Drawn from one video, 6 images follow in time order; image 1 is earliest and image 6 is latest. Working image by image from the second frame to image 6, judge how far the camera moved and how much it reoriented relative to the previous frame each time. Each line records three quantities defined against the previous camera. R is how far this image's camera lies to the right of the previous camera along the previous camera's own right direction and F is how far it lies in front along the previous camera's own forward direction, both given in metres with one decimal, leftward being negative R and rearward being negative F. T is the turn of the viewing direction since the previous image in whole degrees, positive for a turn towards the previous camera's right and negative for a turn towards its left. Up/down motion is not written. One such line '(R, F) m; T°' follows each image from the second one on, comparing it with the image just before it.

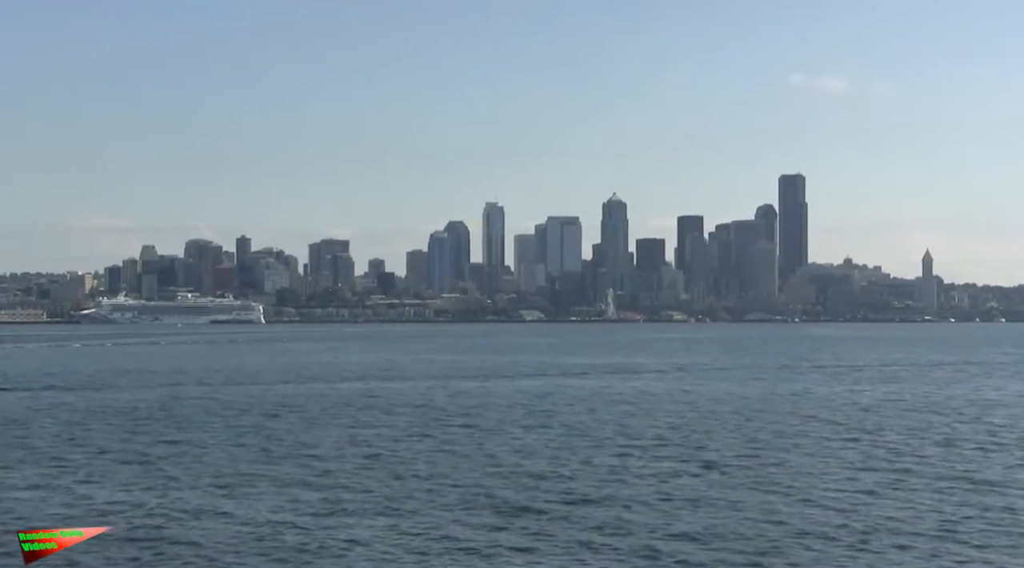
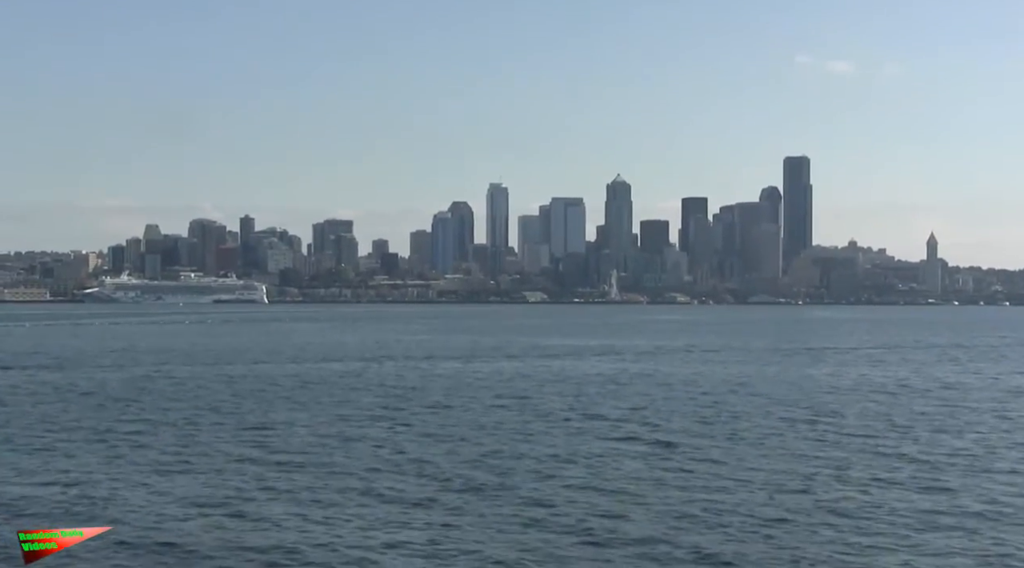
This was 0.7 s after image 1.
(+0.7, +3.0) m; 0°
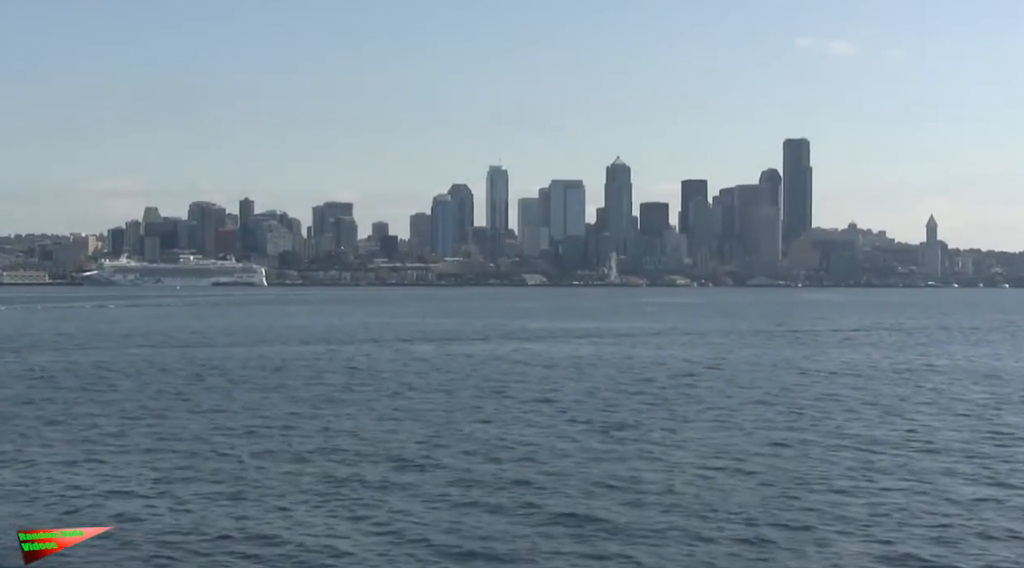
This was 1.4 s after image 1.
(+0.9, +1.2) m; 0°
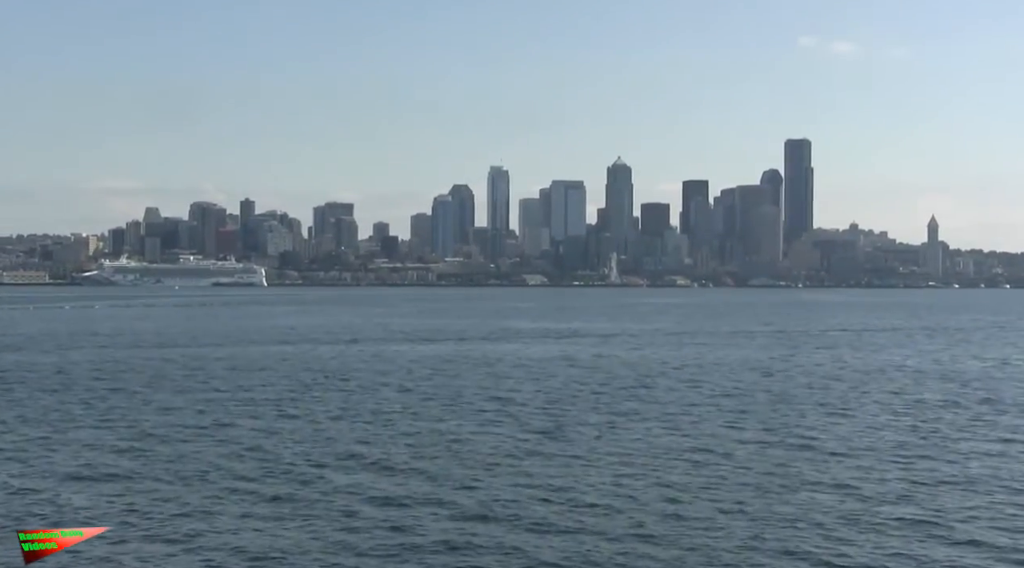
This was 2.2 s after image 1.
(+0.8, +0.8) m; 0°
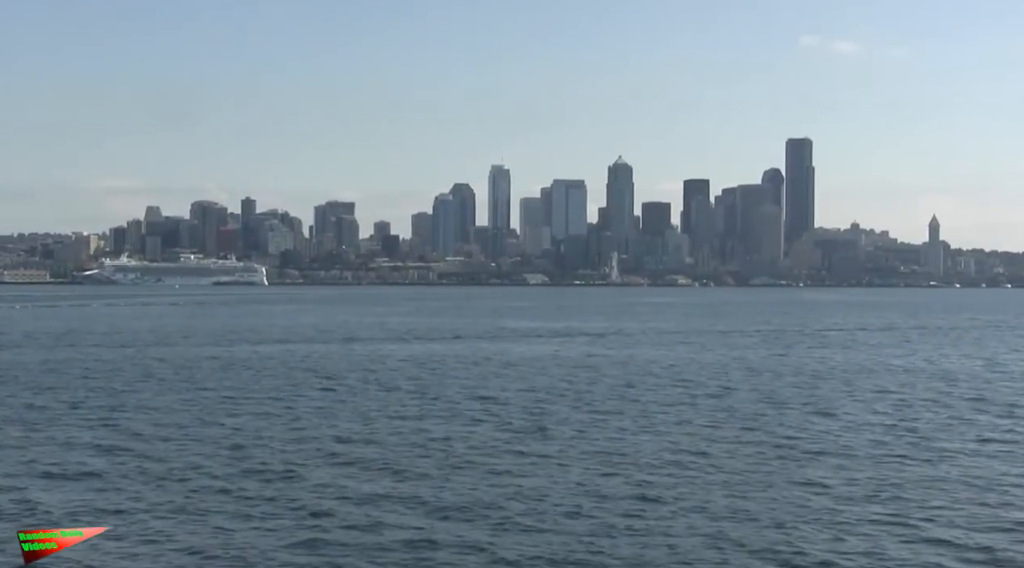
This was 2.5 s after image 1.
(-1.7, +3.2) m; 0°
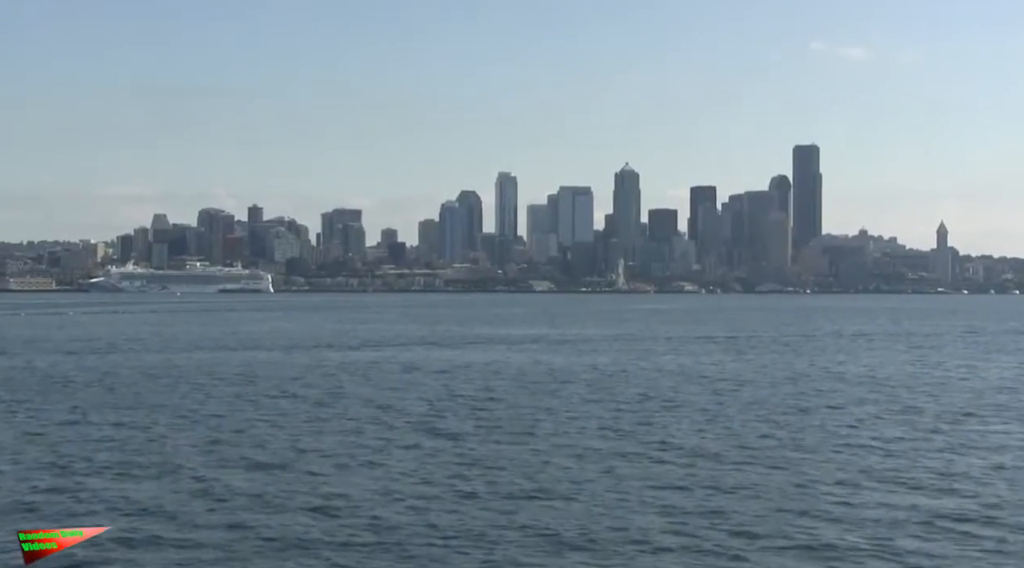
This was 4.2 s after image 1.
(-0.2, +6.2) m; 0°
